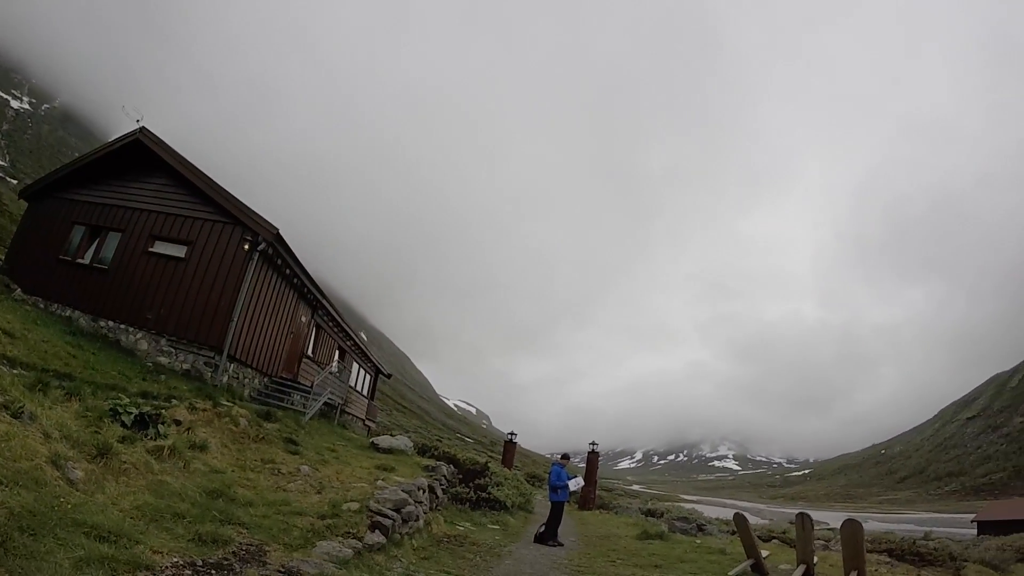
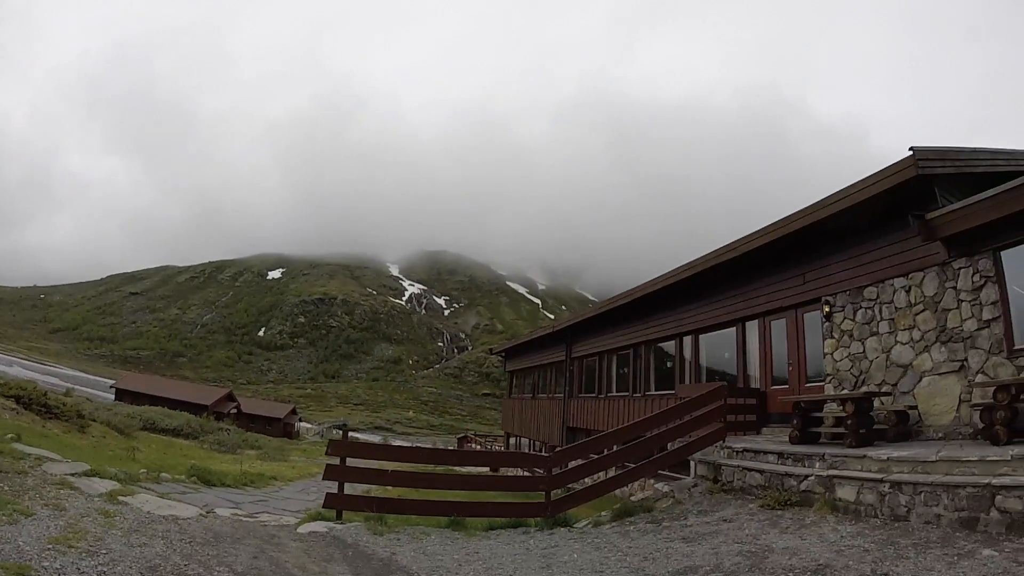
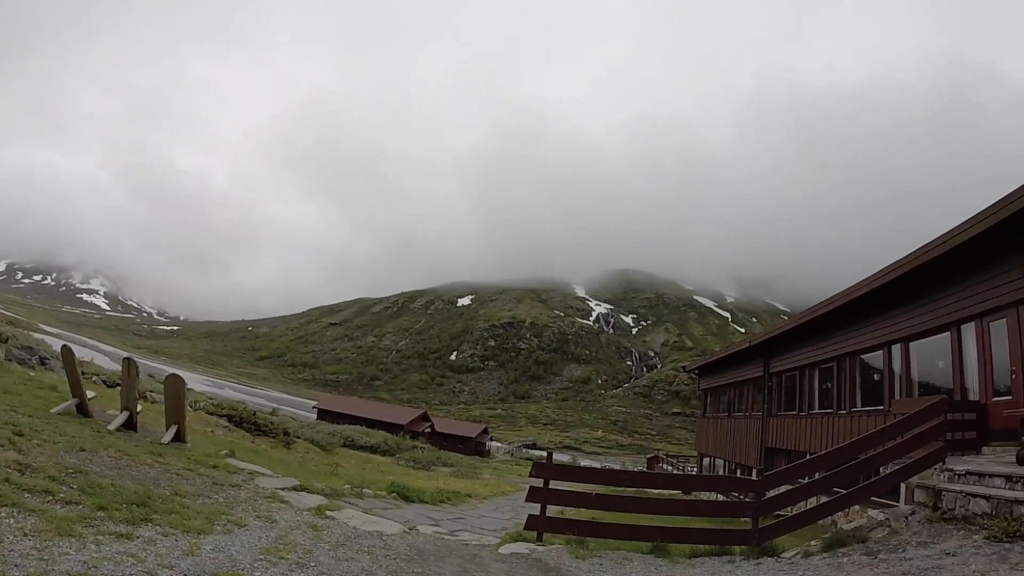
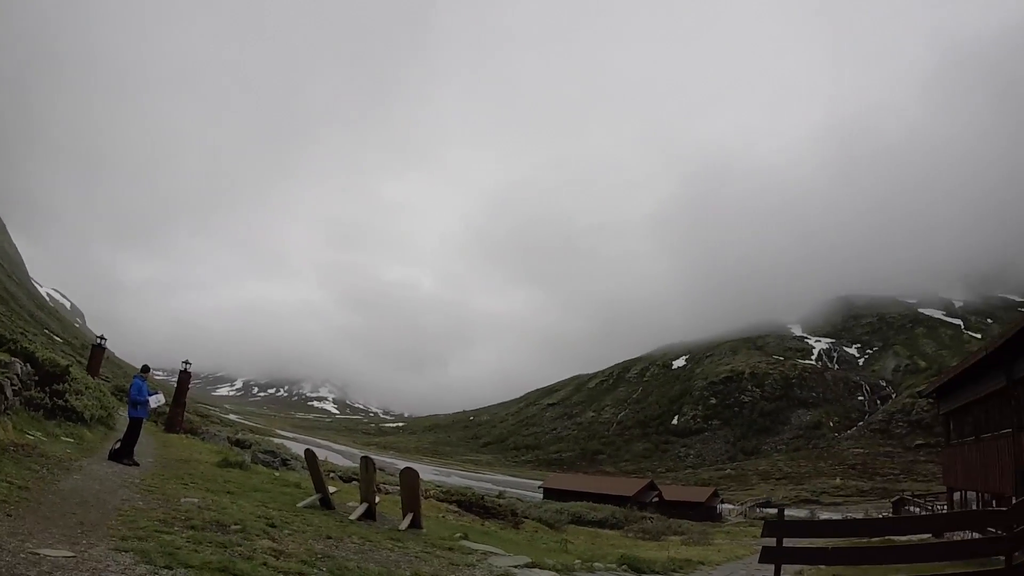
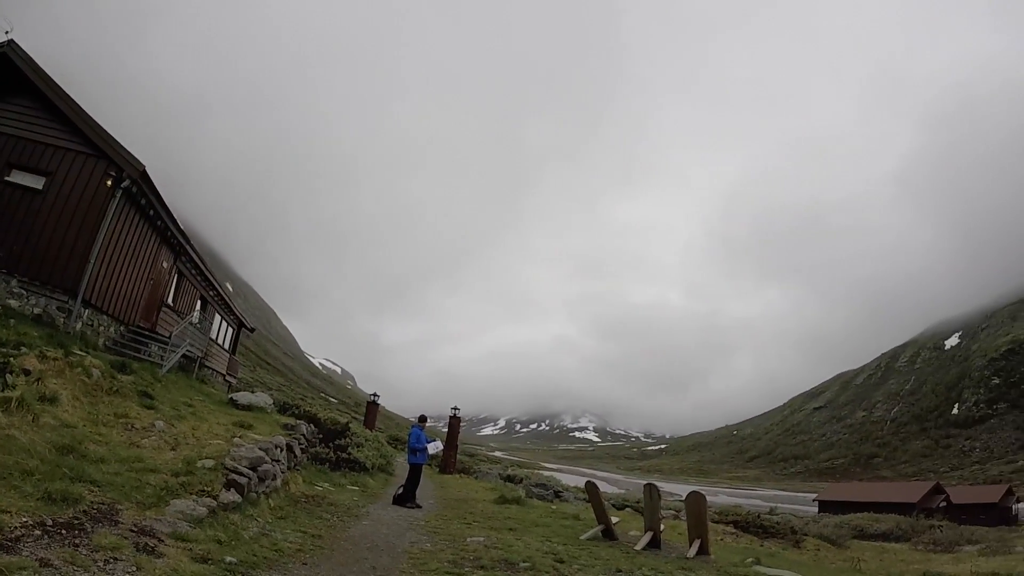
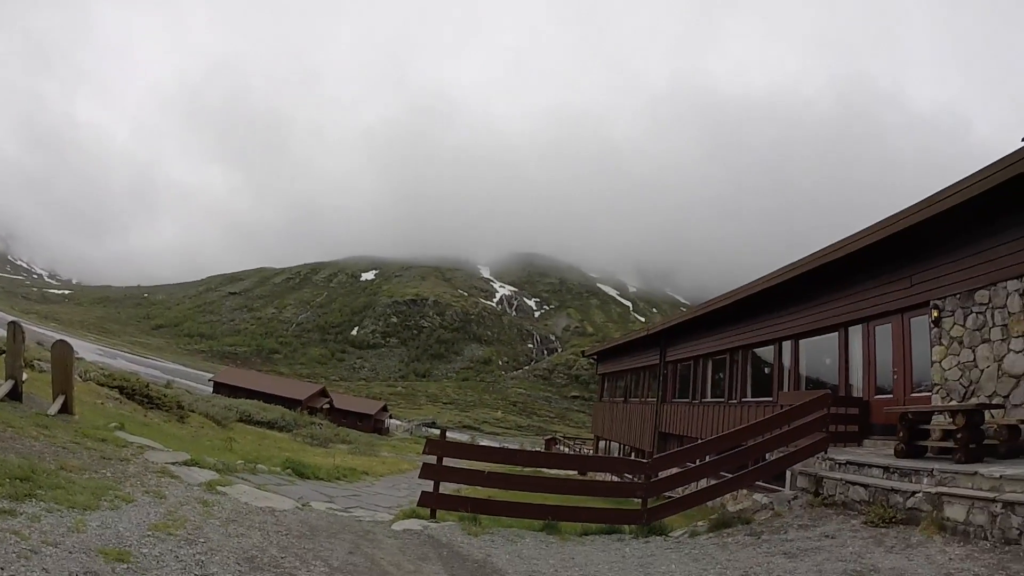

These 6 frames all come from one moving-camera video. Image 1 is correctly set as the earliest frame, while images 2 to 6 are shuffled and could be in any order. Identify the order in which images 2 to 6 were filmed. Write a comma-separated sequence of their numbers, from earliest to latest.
5, 4, 3, 6, 2
